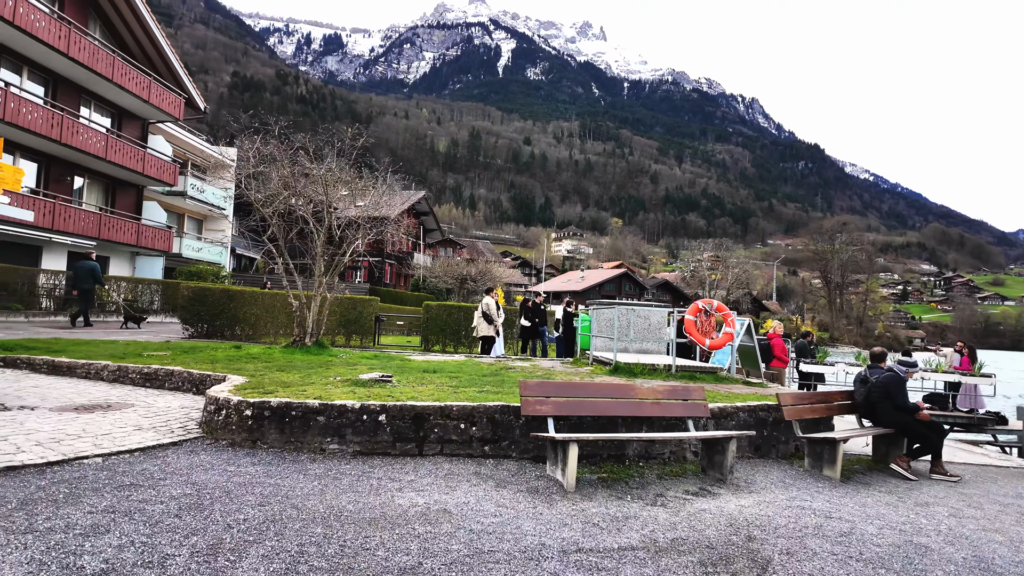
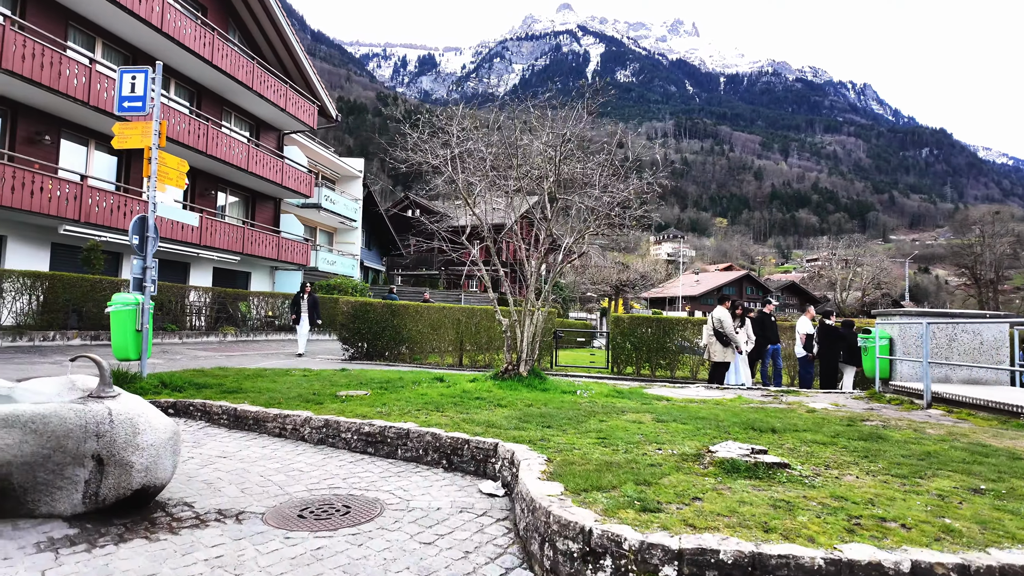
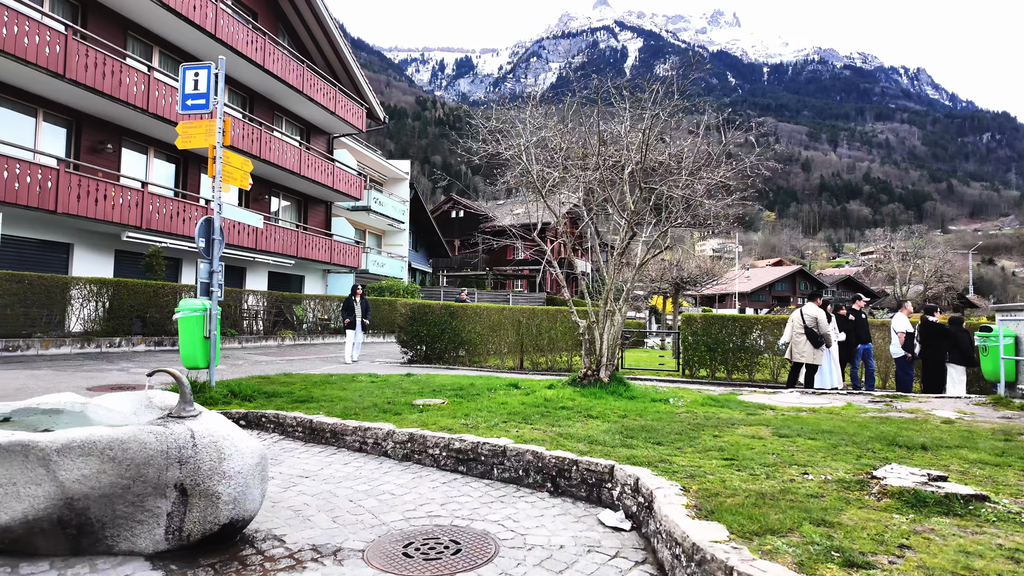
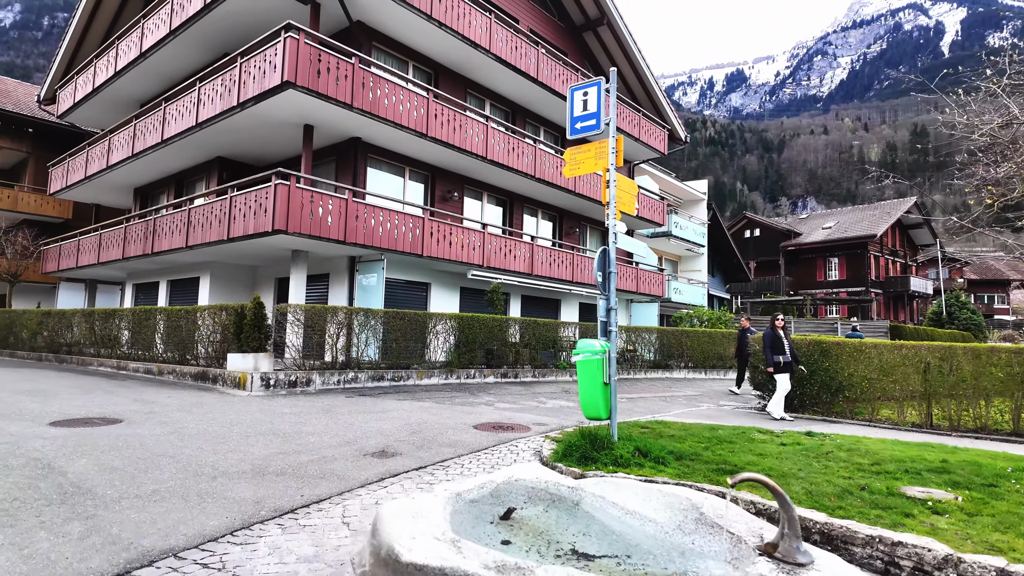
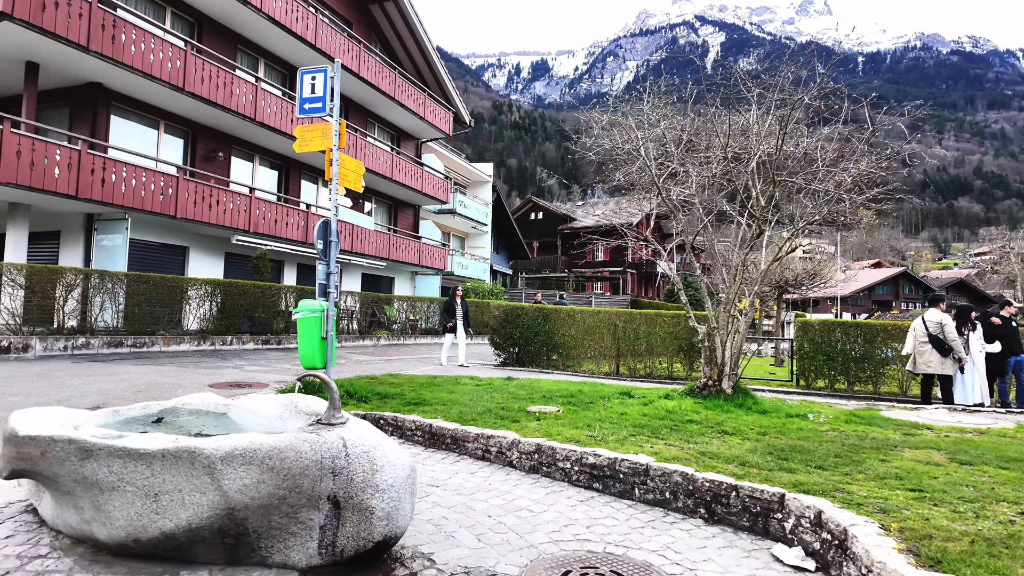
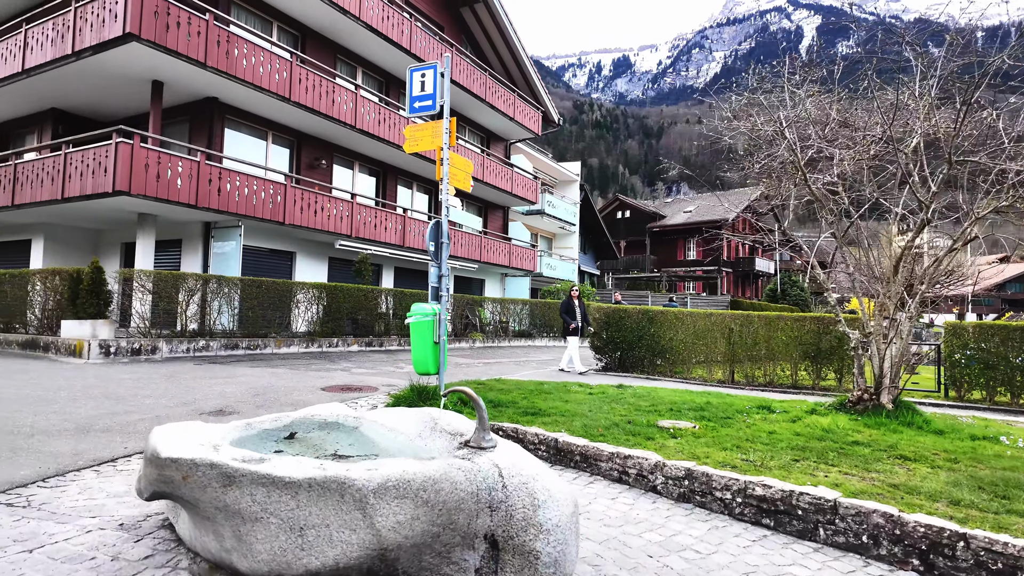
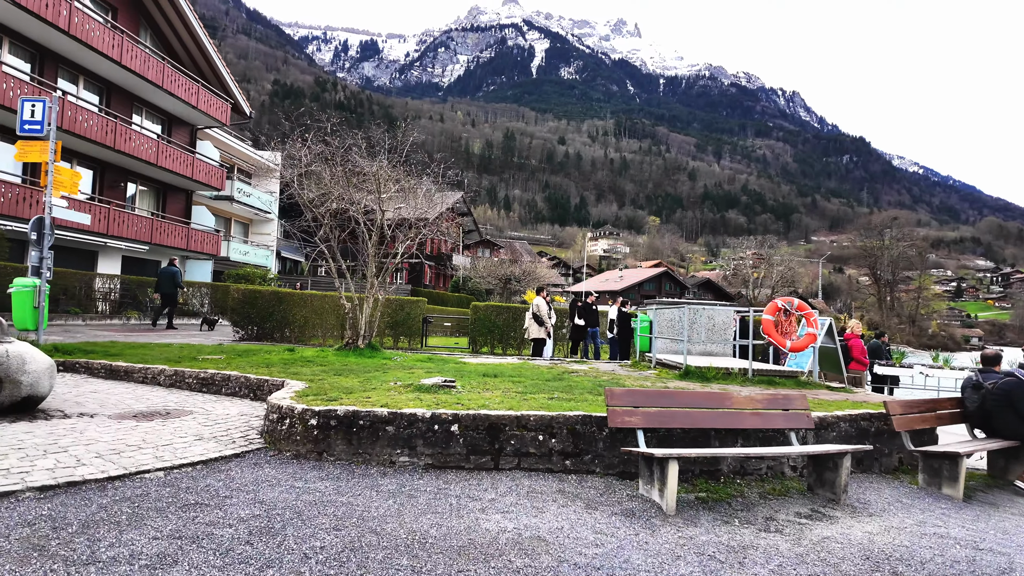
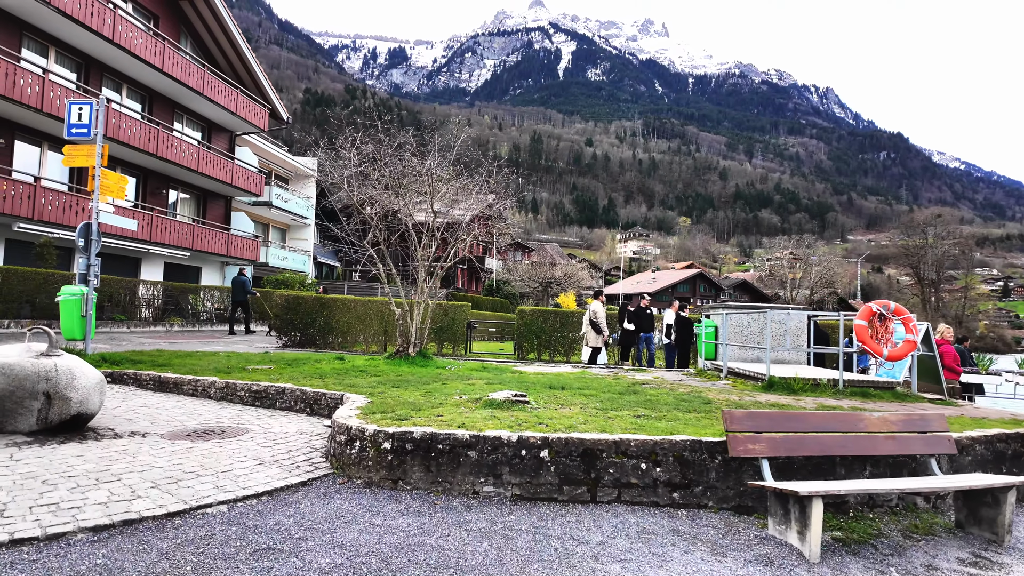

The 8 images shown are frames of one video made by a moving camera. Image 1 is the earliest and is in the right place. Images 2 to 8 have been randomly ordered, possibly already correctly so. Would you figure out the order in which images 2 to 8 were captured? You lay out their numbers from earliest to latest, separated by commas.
7, 8, 2, 3, 5, 6, 4
